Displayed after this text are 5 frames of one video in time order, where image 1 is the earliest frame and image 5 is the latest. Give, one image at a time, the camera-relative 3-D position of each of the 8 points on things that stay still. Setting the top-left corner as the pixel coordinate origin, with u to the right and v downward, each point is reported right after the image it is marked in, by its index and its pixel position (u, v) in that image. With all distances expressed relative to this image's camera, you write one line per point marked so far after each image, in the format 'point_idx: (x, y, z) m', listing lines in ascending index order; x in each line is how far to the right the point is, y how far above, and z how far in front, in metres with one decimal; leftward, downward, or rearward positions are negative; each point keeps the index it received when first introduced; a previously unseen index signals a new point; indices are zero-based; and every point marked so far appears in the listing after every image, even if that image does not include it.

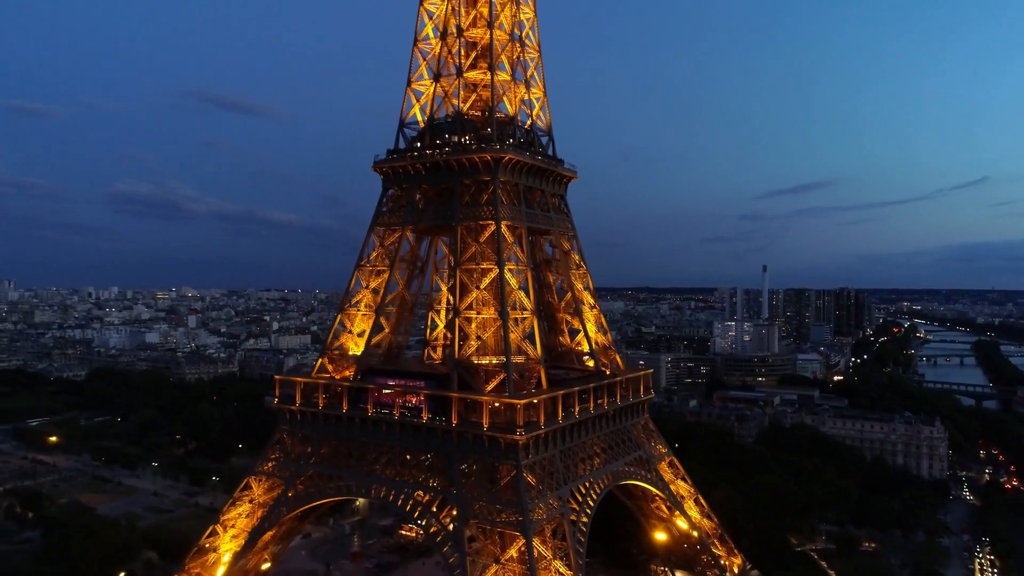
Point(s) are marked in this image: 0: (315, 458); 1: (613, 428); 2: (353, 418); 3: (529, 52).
0: (-4.0, -3.4, +14.5) m
1: (+2.1, -3.0, +15.2) m
2: (-3.1, -2.5, +14.0) m
3: (+0.3, +5.3, +15.8) m
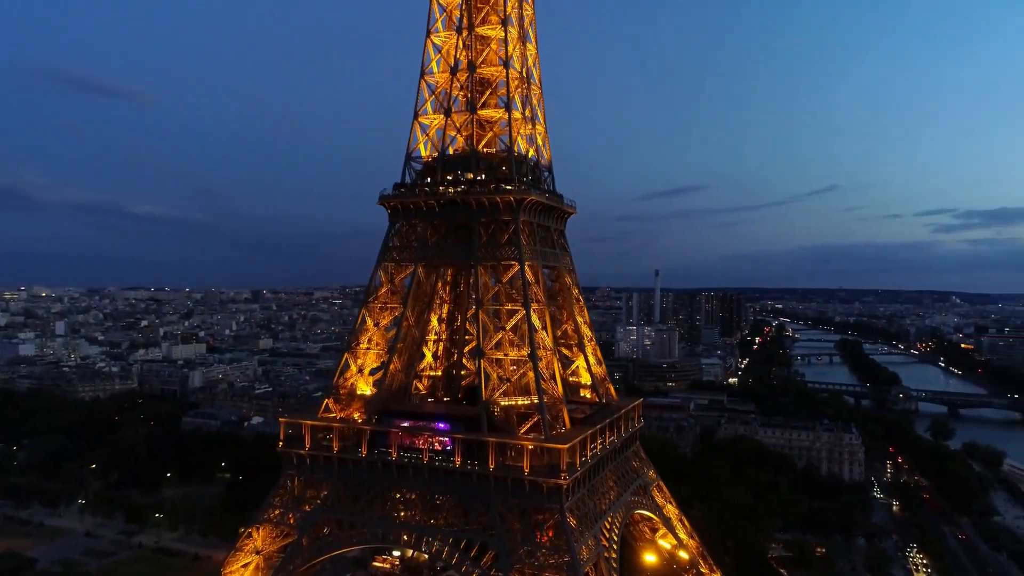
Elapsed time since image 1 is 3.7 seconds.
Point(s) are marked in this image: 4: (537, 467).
0: (-3.6, -4.2, +14.0) m
1: (+2.4, -3.7, +15.7) m
2: (-2.6, -3.3, +13.7) m
3: (+0.4, +4.5, +16.0) m
4: (+0.5, -3.2, +12.8) m
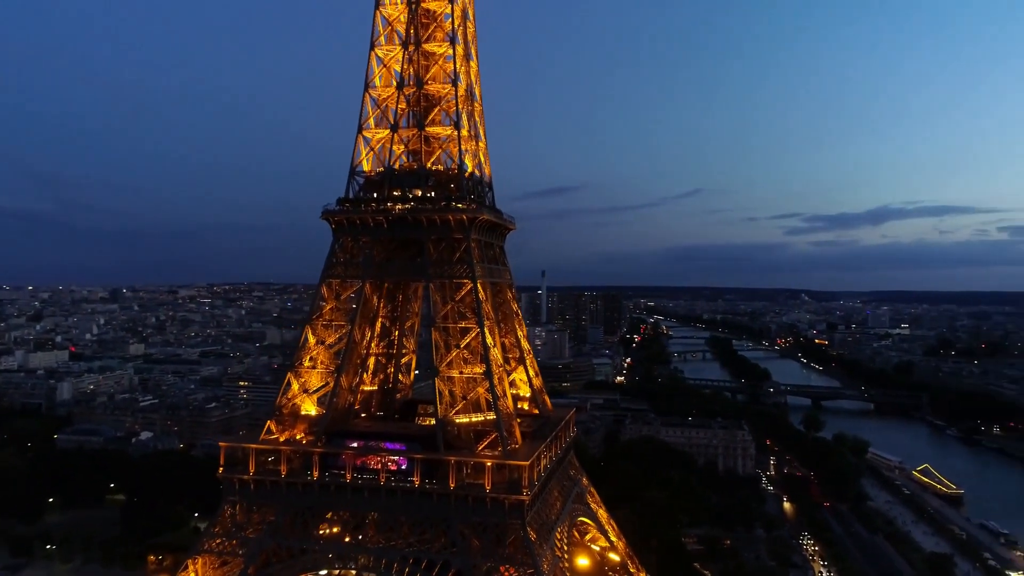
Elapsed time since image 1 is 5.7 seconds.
0: (-4.4, -4.6, +13.5) m
1: (+1.1, -4.1, +16.2) m
2: (-3.5, -3.7, +13.4) m
3: (-0.8, +4.1, +16.2) m
4: (-0.3, -3.6, +13.0) m
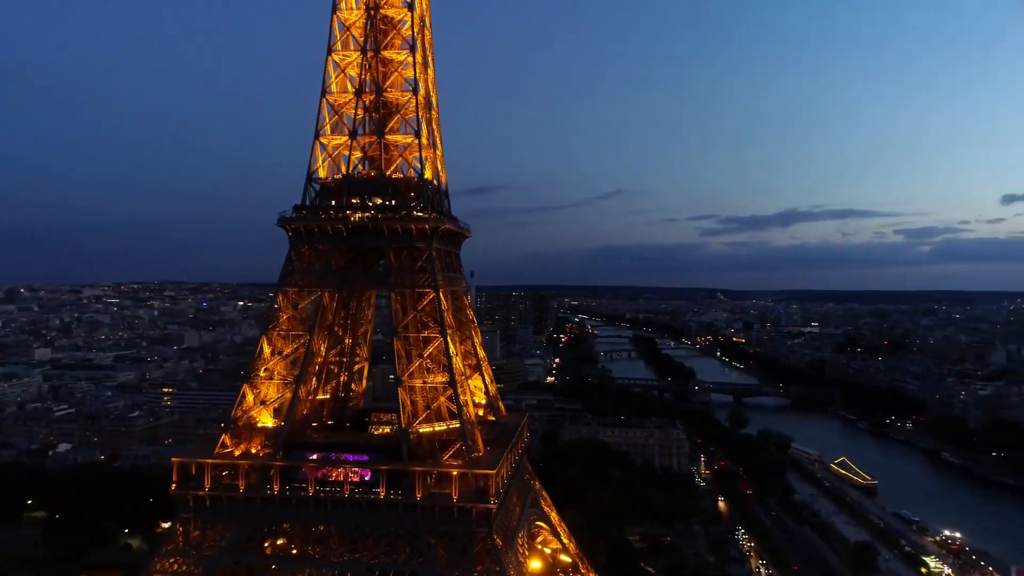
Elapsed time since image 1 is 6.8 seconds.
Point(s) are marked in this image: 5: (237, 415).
0: (-5.1, -4.8, +13.2) m
1: (+0.2, -4.3, +16.4) m
2: (-4.1, -3.9, +13.2) m
3: (-1.8, +3.9, +16.2) m
4: (-0.9, -3.7, +13.1) m
5: (-5.4, -2.5, +14.1) m
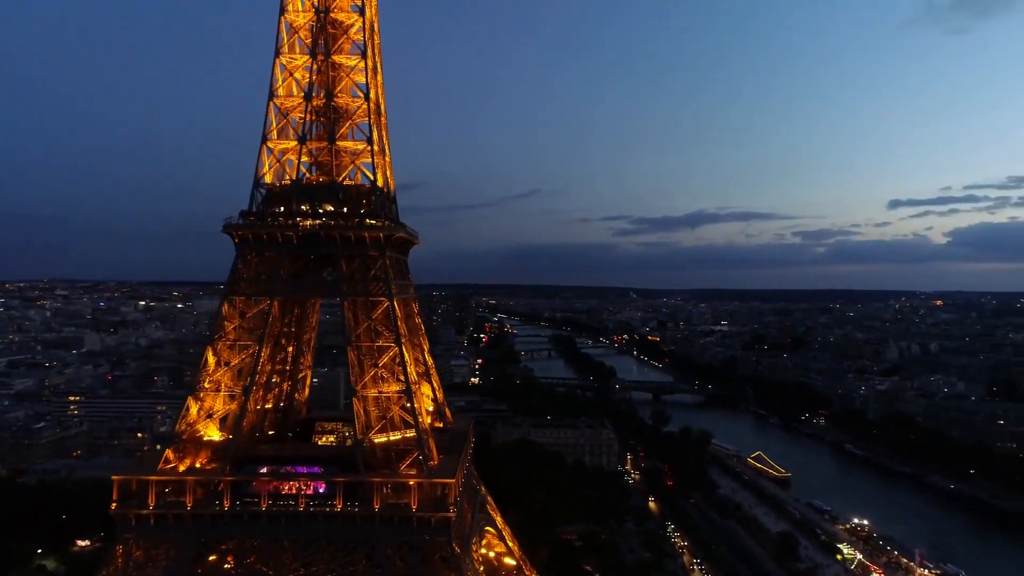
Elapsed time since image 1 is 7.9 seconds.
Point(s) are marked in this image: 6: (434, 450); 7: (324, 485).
0: (-5.9, -4.9, +12.7) m
1: (-1.0, -4.5, +16.5) m
2: (-4.9, -4.0, +12.8) m
3: (-2.9, +3.8, +16.0) m
4: (-1.7, -3.9, +13.1) m
5: (-6.3, -2.7, +13.6) m
6: (-1.5, -3.2, +14.2) m
7: (-3.4, -3.6, +13.1) m
